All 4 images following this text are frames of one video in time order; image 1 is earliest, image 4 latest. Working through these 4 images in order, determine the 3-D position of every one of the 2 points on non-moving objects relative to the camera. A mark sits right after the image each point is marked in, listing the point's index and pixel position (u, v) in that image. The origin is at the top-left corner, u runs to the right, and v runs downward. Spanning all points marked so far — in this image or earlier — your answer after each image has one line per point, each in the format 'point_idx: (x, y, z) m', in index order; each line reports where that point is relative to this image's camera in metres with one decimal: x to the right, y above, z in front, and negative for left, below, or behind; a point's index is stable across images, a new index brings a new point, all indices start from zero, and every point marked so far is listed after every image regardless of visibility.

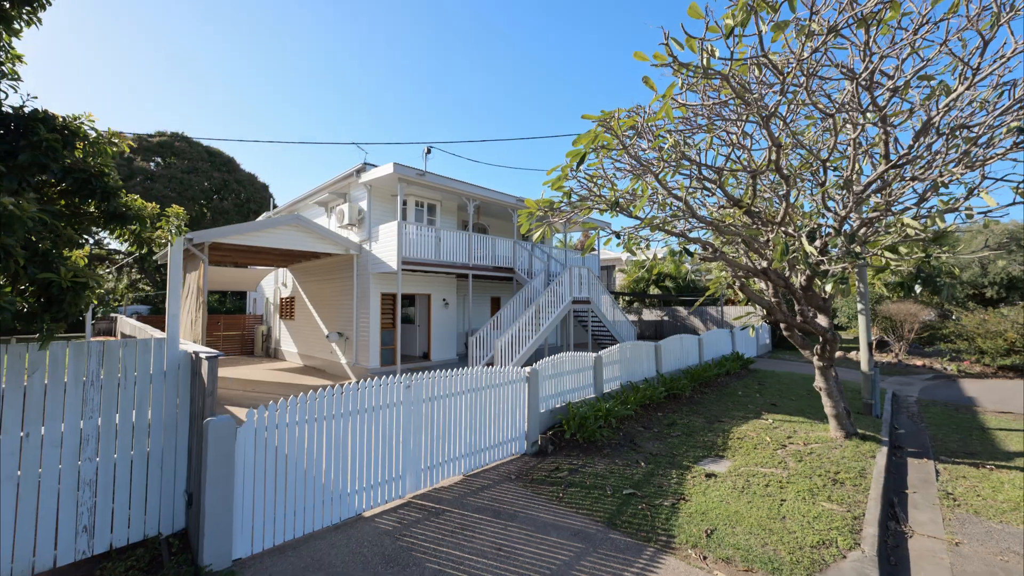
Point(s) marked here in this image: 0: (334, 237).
0: (-5.1, +1.5, +11.6) m
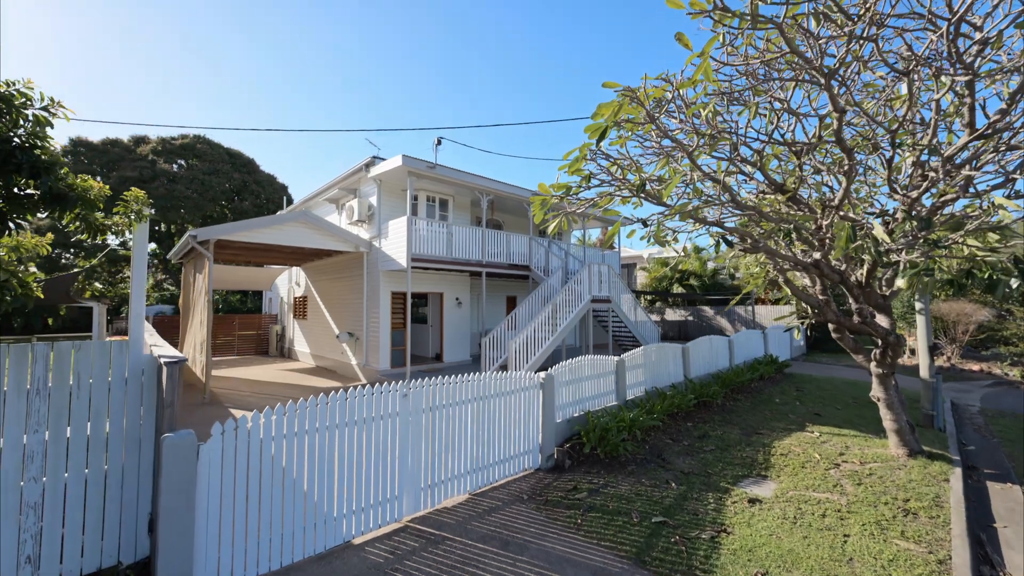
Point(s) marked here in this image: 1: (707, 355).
0: (-4.7, +1.5, +11.2) m
1: (+4.7, -1.6, +9.8) m
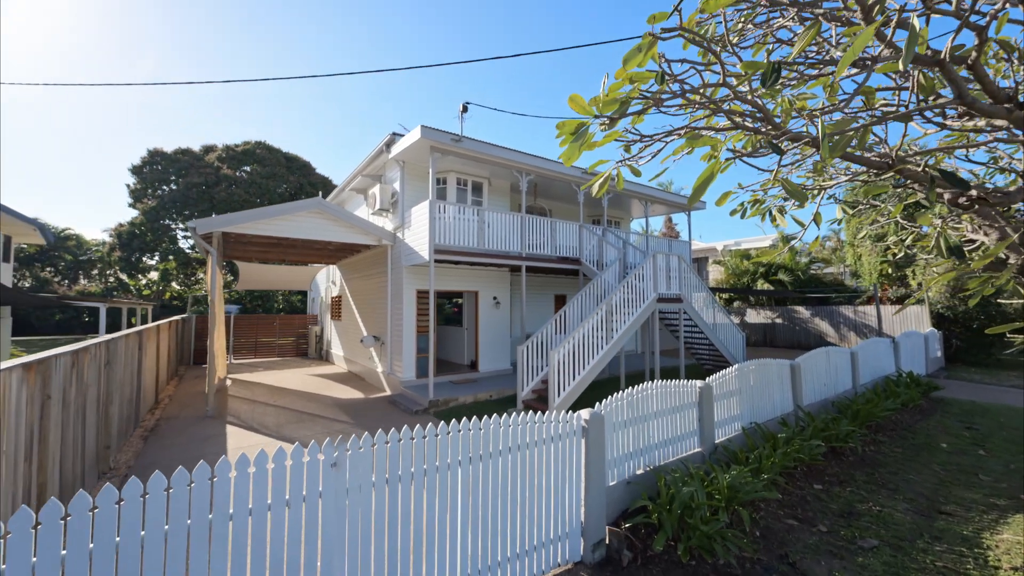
0: (-3.7, +1.6, +9.9) m
1: (+5.5, -1.5, +7.1) m
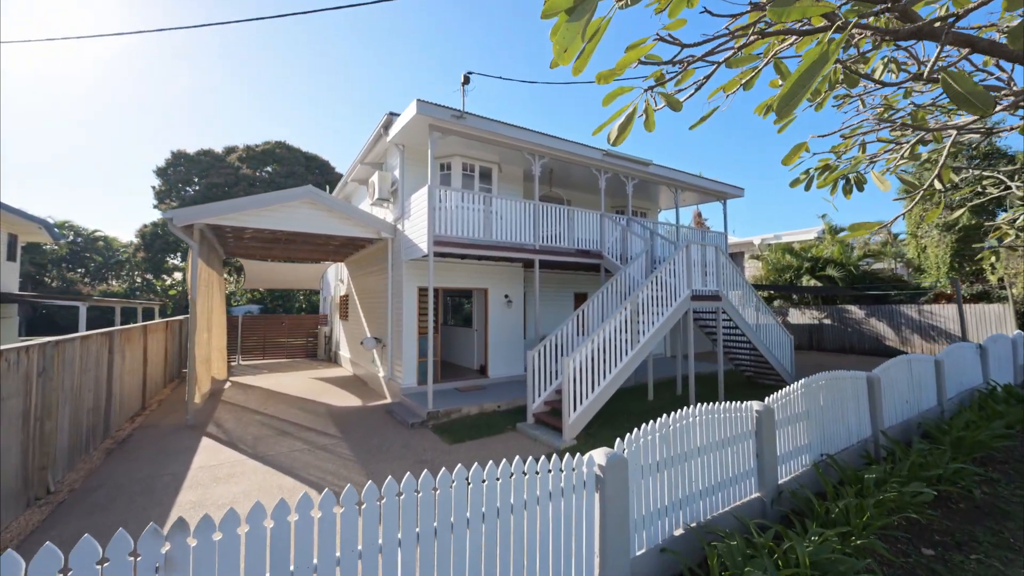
0: (-3.4, +1.6, +9.1) m
1: (+5.6, -1.4, +5.7) m
